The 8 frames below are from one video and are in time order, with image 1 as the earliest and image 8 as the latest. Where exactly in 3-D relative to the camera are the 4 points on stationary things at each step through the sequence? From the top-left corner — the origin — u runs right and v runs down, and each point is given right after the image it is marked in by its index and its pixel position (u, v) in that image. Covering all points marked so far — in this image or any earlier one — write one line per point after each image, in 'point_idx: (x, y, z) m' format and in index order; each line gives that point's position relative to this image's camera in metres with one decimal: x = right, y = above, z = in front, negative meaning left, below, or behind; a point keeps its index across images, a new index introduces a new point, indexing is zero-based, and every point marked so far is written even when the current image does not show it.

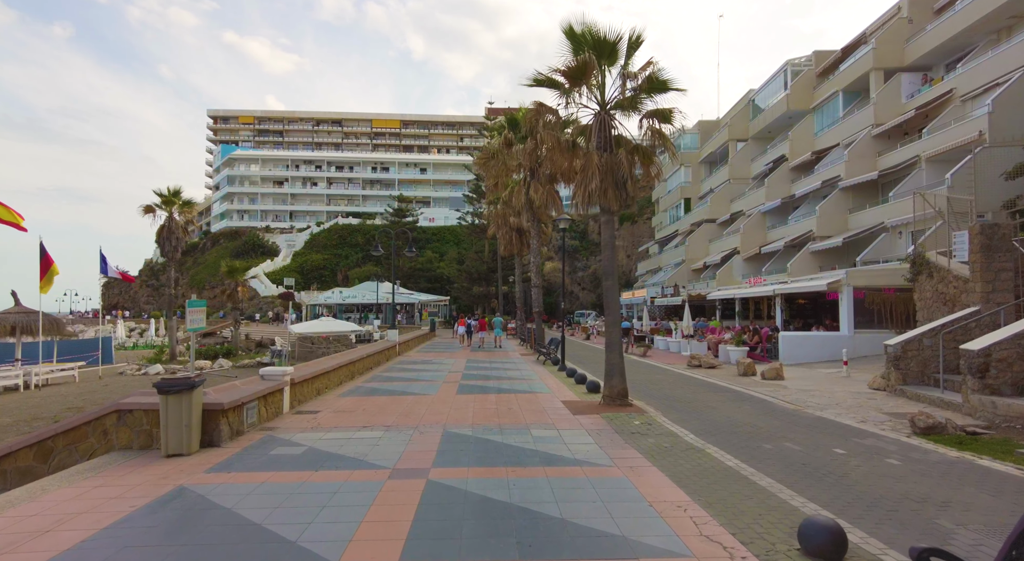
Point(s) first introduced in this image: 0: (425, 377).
0: (-2.4, -2.6, +15.1) m
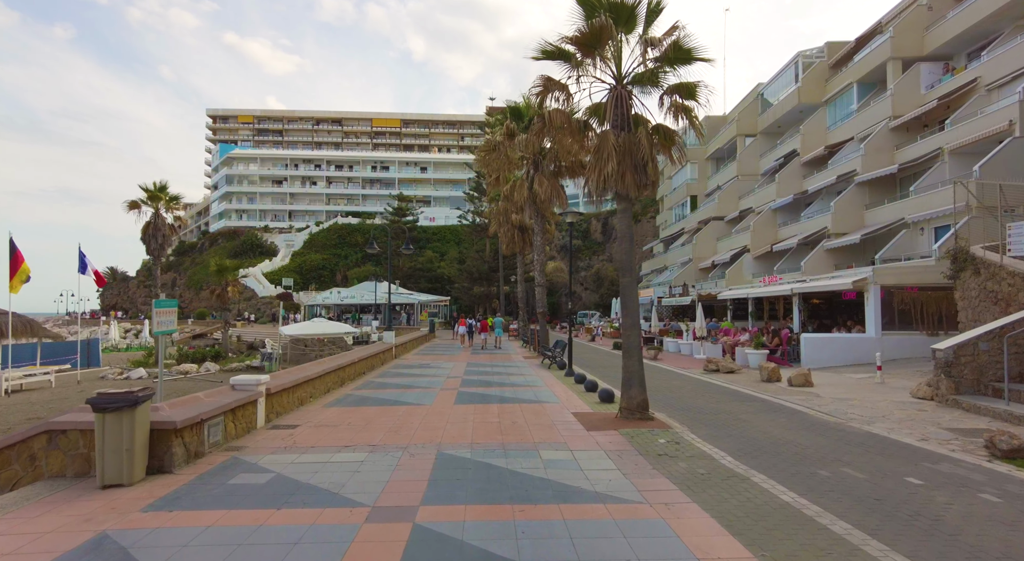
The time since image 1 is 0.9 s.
0: (-2.3, -2.6, +14.0) m
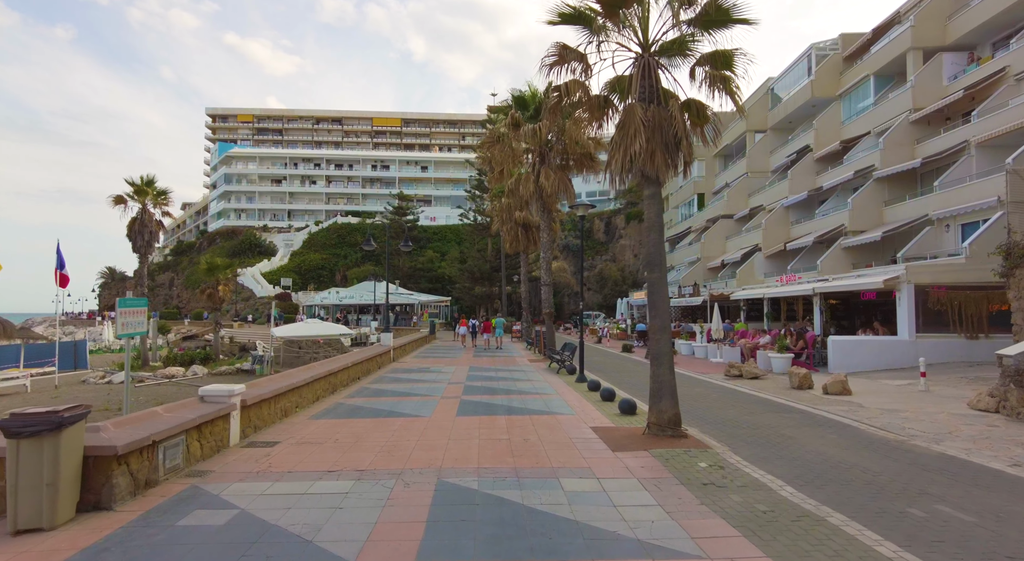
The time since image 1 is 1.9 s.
0: (-2.1, -2.5, +12.9) m
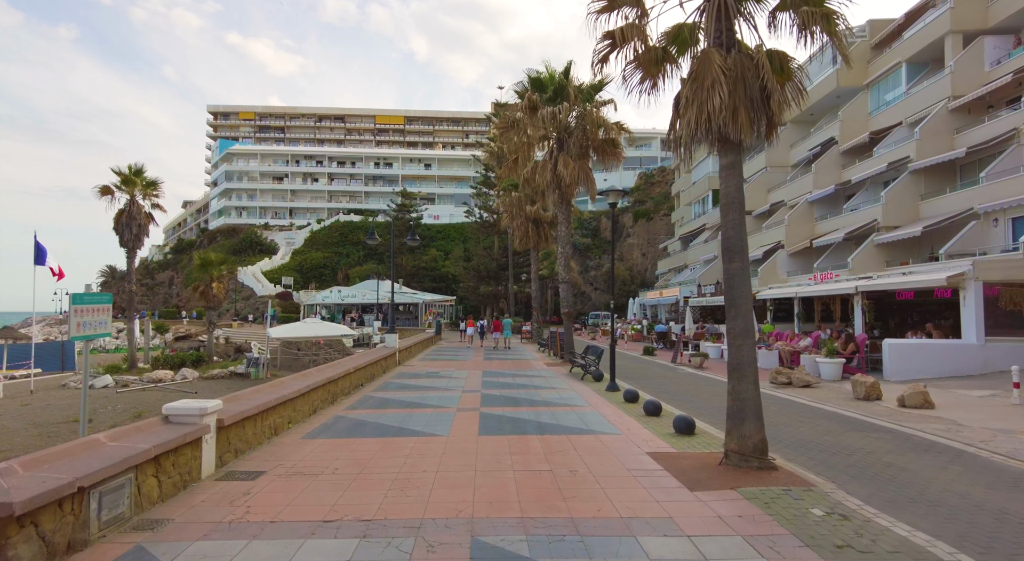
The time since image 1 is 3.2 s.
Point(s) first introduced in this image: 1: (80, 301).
0: (-1.7, -2.4, +11.4) m
1: (-5.5, -0.3, +7.1) m
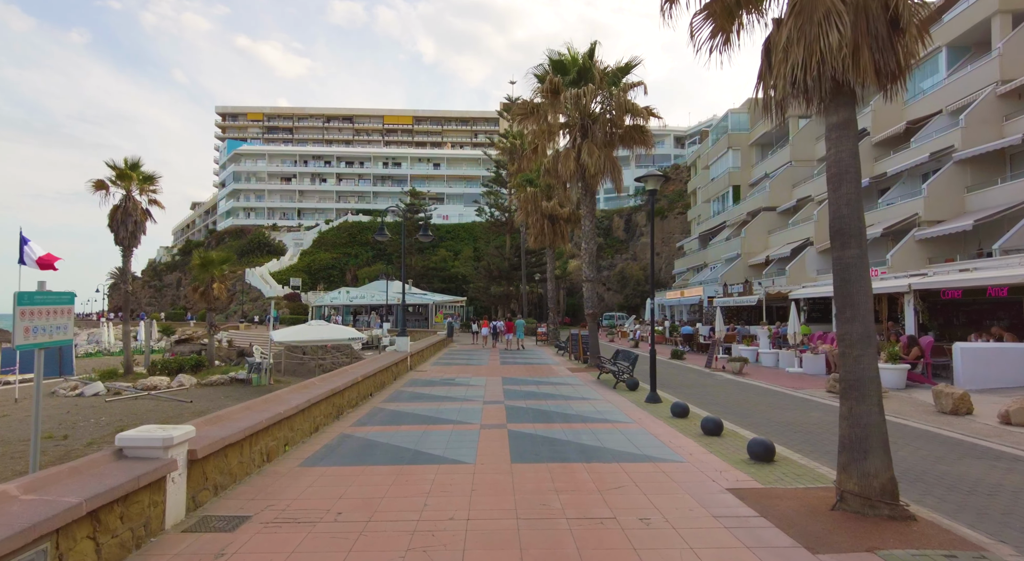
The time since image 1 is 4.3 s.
0: (-1.1, -2.4, +10.0) m
1: (-5.1, -0.2, +5.9) m
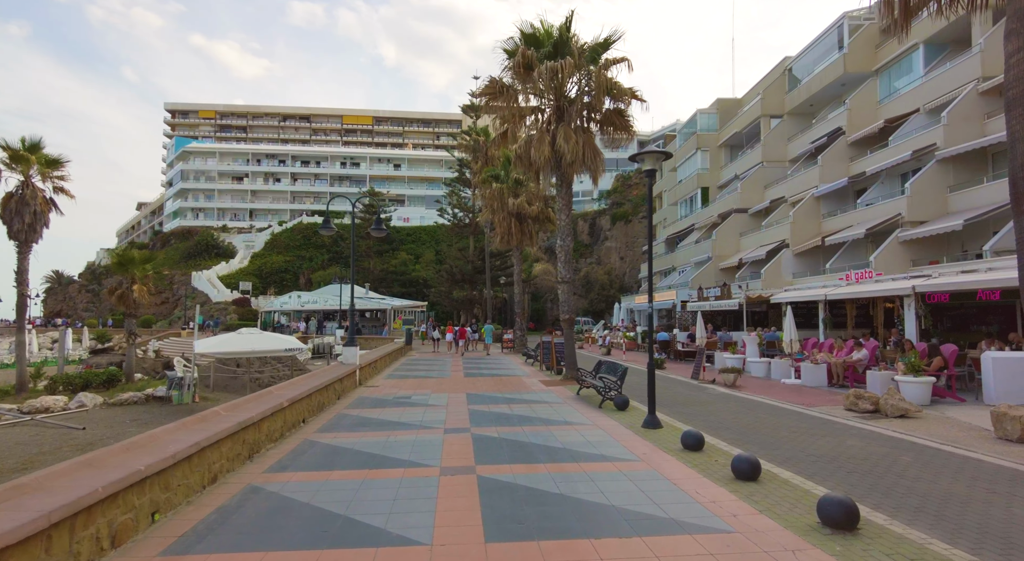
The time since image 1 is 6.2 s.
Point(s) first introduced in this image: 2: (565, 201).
0: (-1.6, -2.3, +7.8) m
1: (-5.2, -0.1, +3.4) m
2: (+1.5, +2.2, +15.8) m
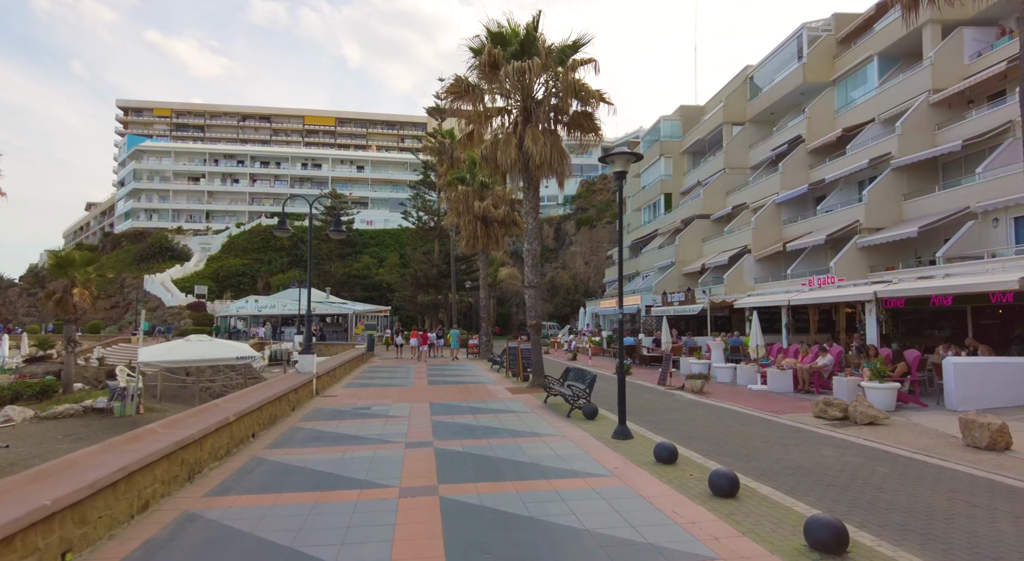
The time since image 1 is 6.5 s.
0: (-2.0, -2.4, +7.3) m
1: (-5.4, -0.2, +2.7) m
2: (+0.5, +2.1, +15.5) m
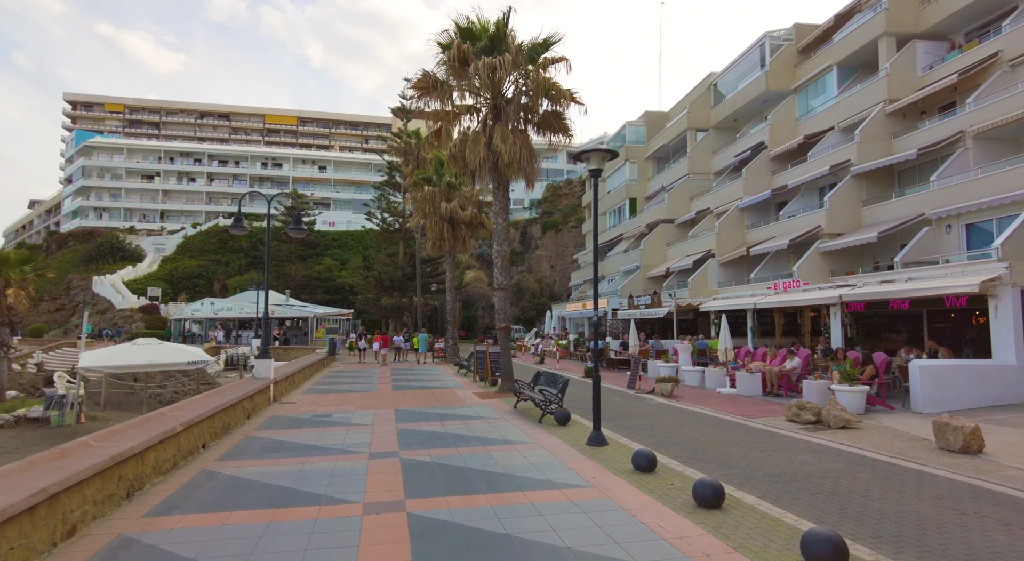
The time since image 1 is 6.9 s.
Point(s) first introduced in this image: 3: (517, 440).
0: (-2.4, -2.4, +6.7) m
1: (-5.4, -0.1, +2.0) m
2: (-0.3, +2.1, +15.1) m
3: (+0.1, -2.5, +8.6) m
